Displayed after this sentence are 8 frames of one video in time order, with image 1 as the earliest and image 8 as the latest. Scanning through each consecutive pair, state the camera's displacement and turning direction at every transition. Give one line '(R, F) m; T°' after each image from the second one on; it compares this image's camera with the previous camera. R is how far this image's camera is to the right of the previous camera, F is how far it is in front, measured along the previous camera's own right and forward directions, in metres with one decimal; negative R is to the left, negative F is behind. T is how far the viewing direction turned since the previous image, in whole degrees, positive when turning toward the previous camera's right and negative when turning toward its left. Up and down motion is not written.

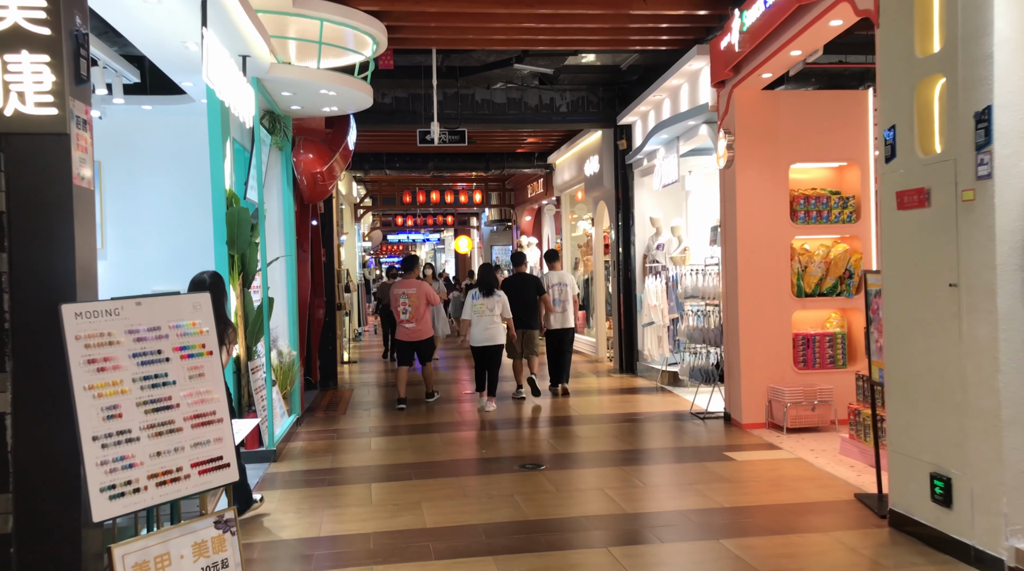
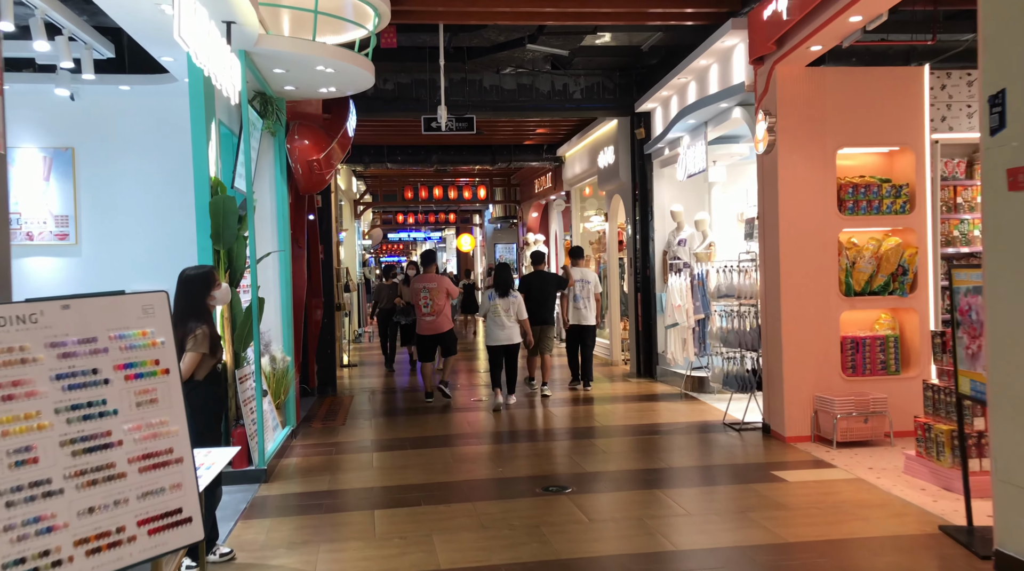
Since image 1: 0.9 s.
(-0.1, +0.7) m; 0°
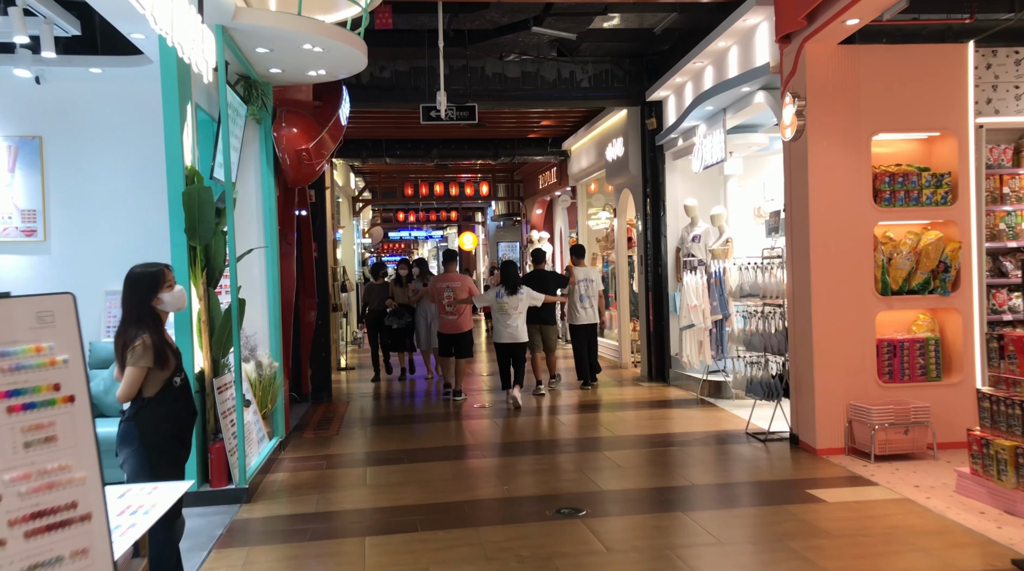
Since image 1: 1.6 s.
(0.0, +0.5) m; 0°
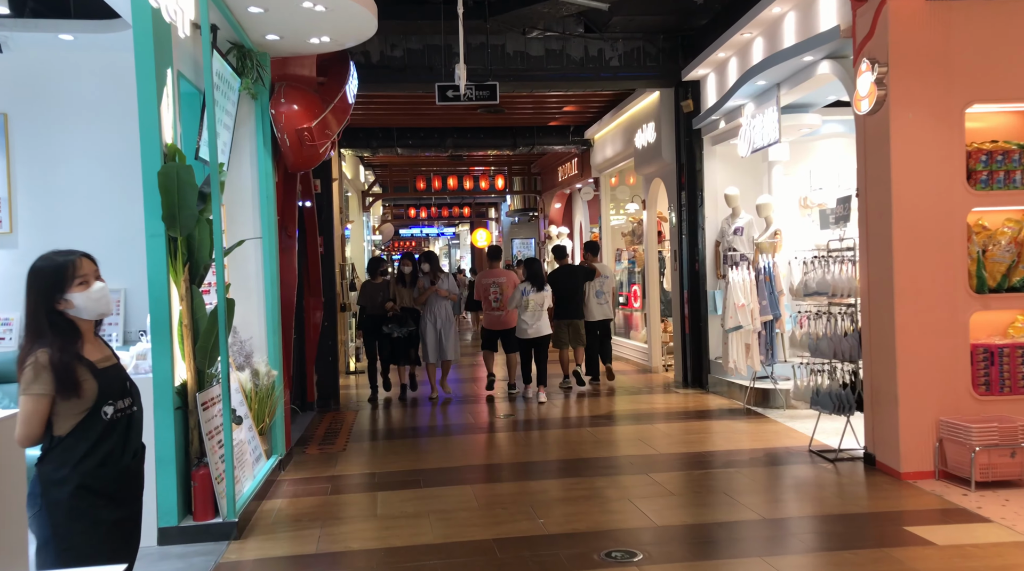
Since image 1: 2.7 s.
(-0.1, +0.8) m; -1°
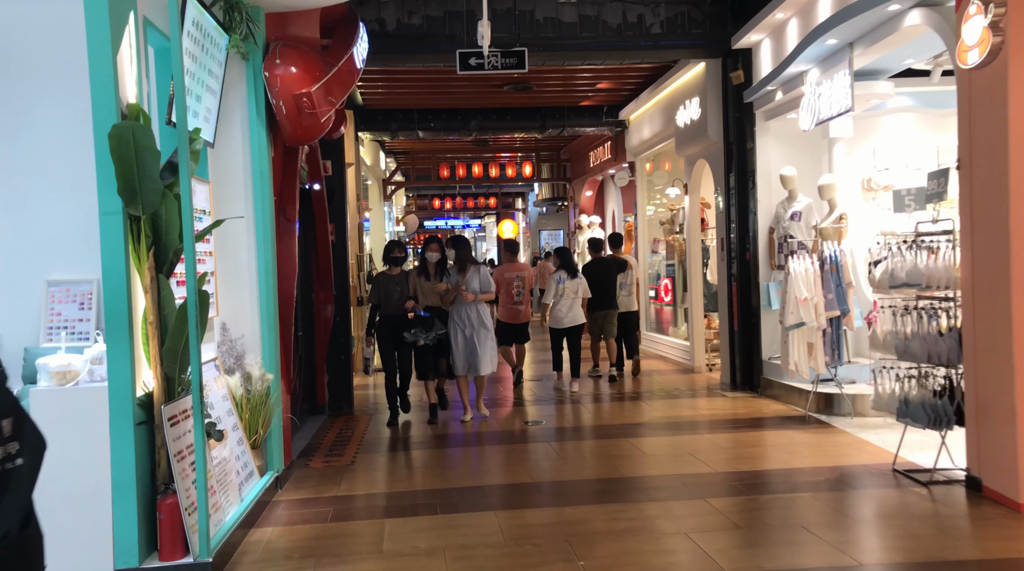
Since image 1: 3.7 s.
(0.0, +0.8) m; -2°
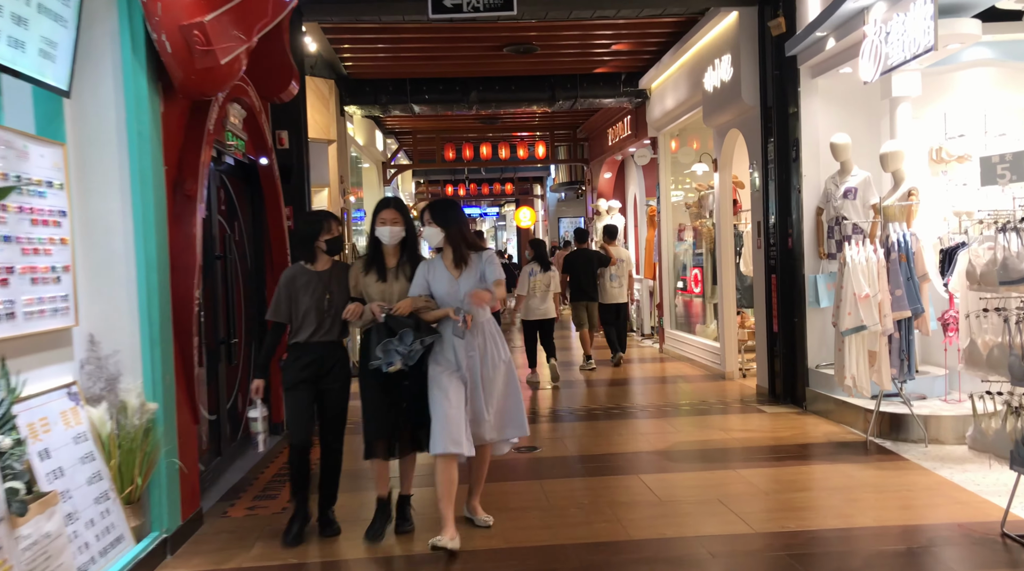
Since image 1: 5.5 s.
(+0.2, +1.3) m; -2°
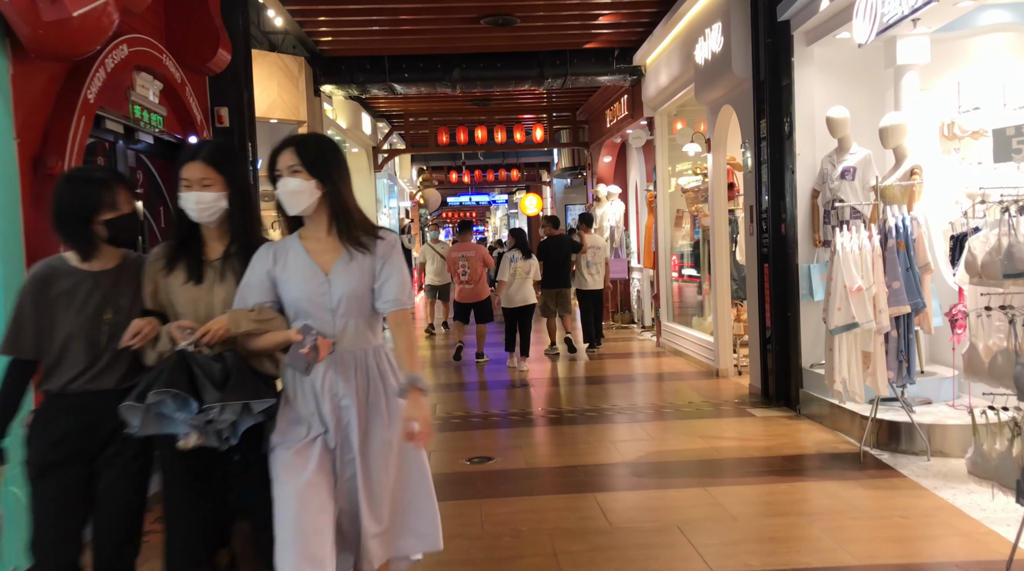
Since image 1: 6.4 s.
(+0.4, +0.6) m; -1°
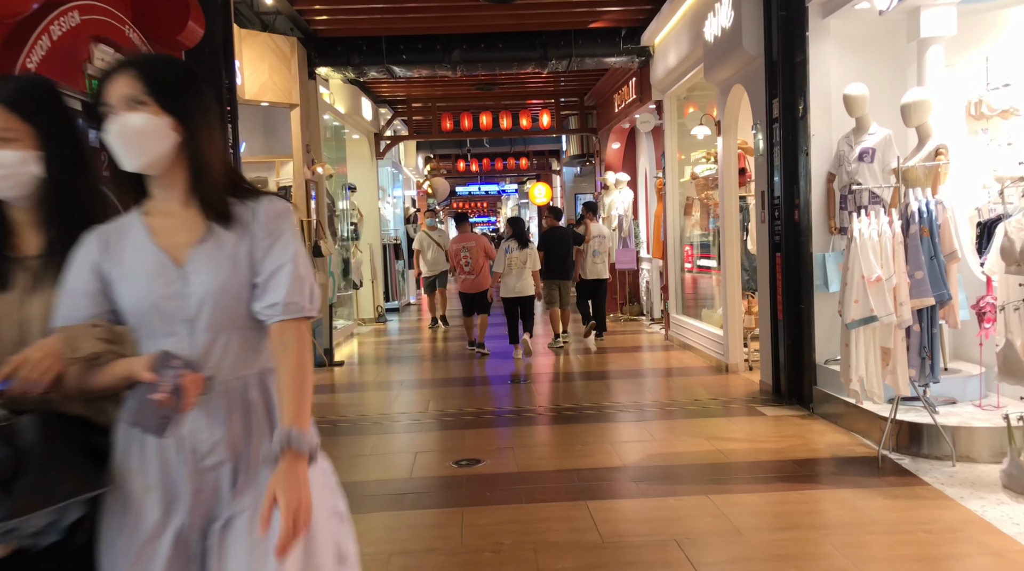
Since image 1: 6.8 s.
(+0.1, +0.4) m; -1°
